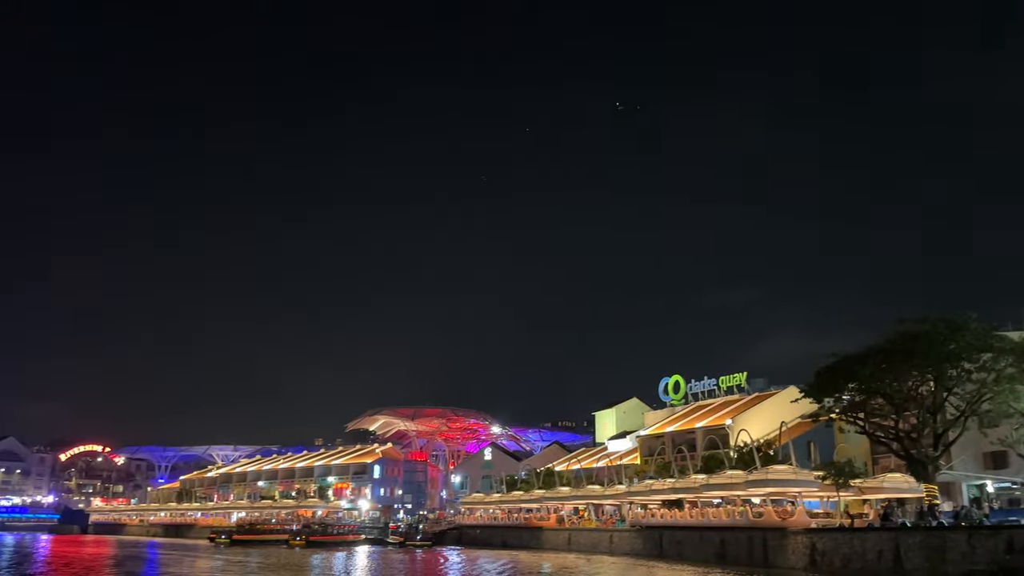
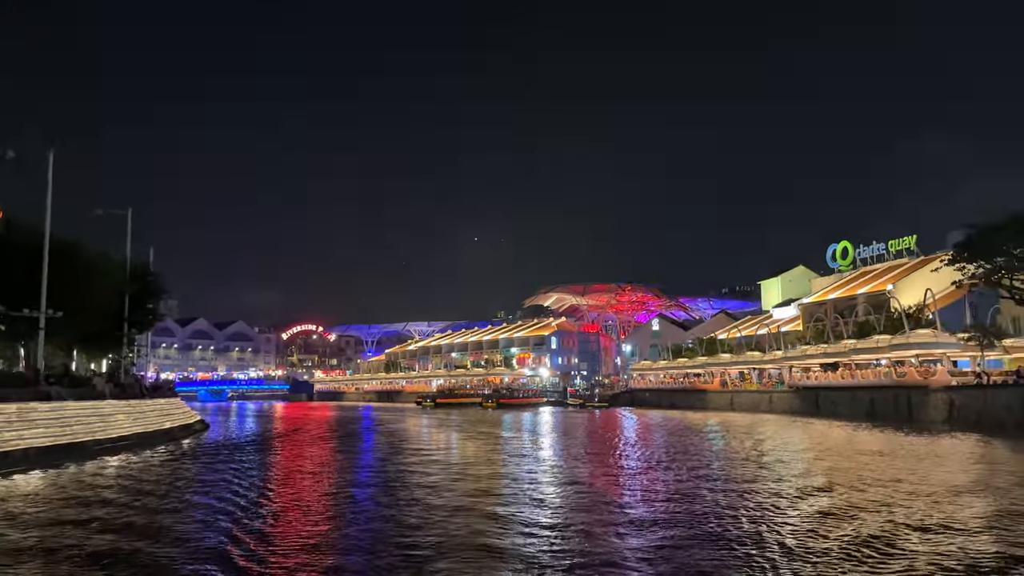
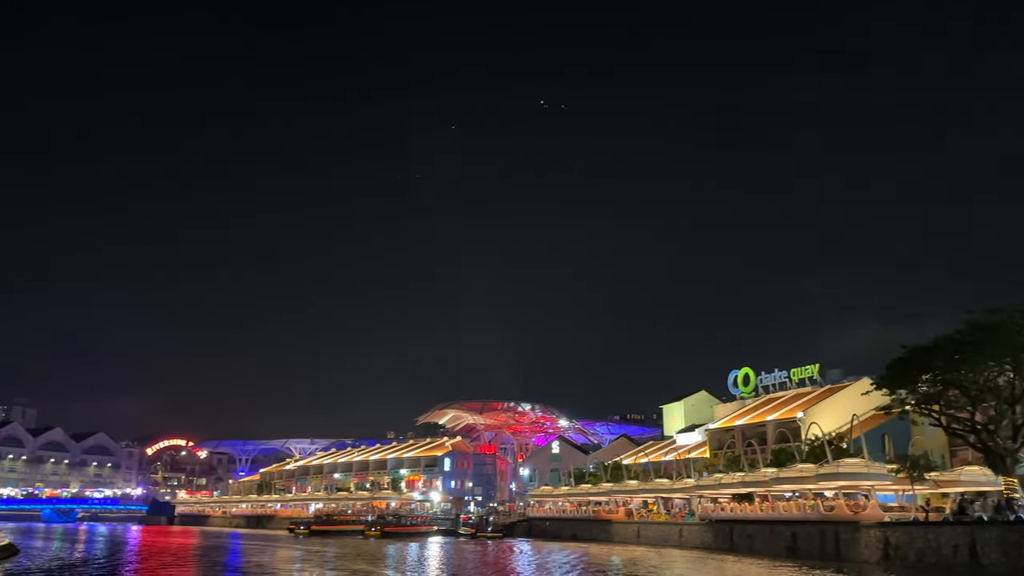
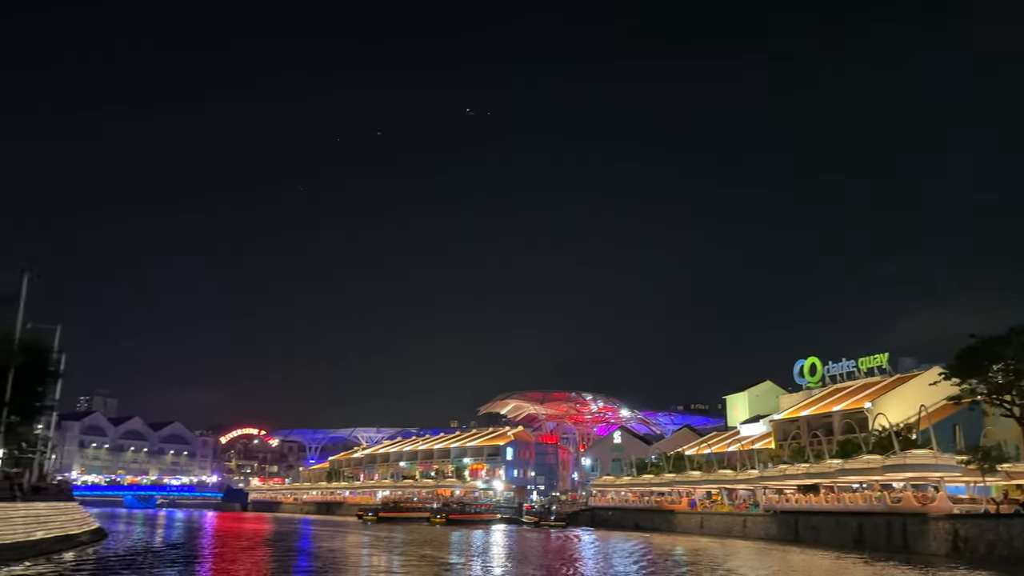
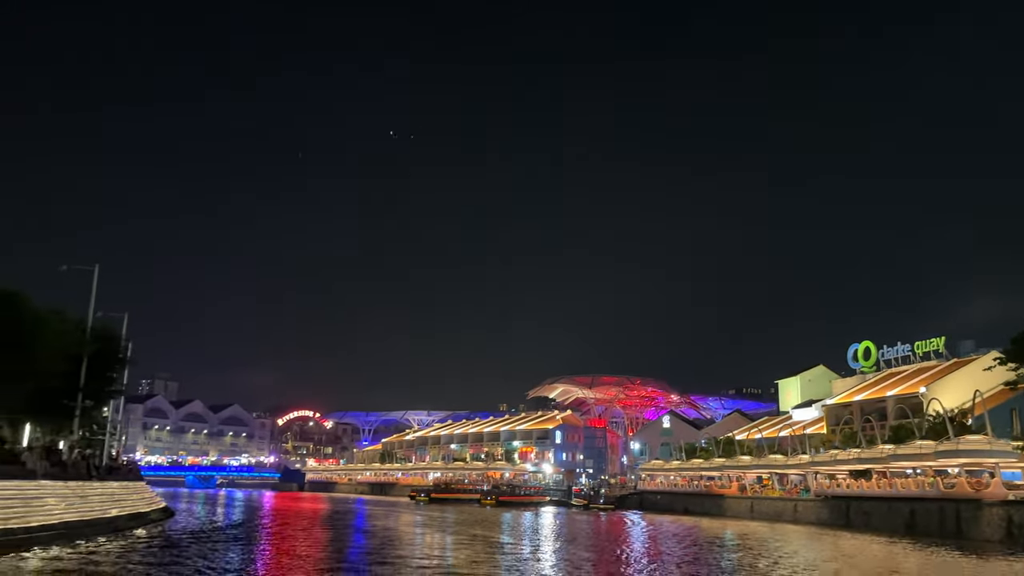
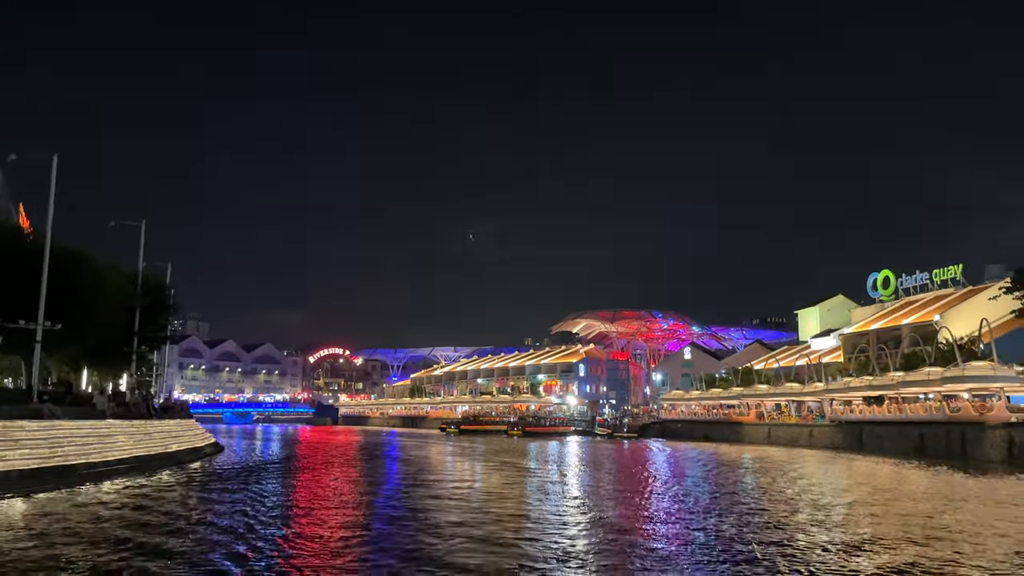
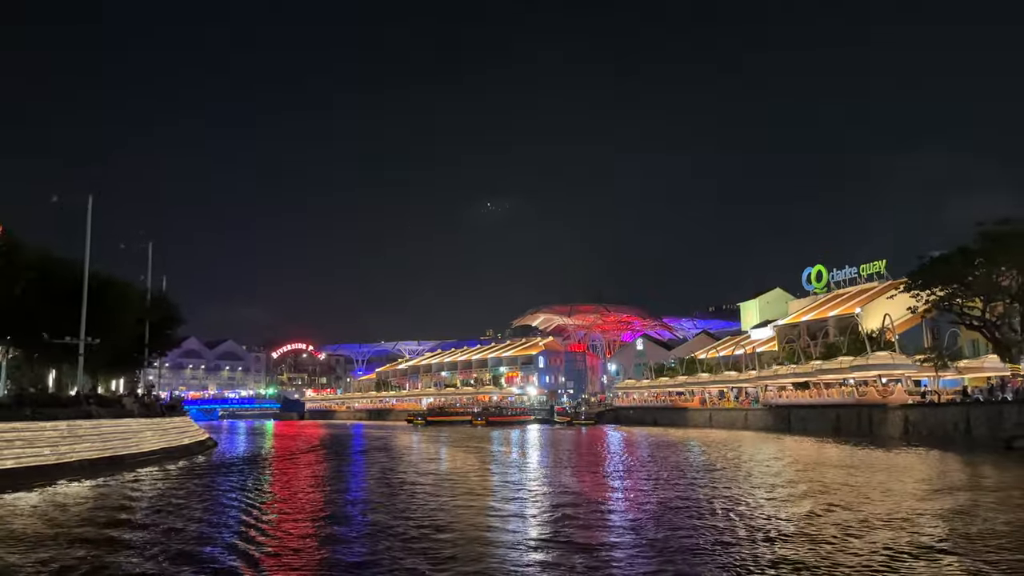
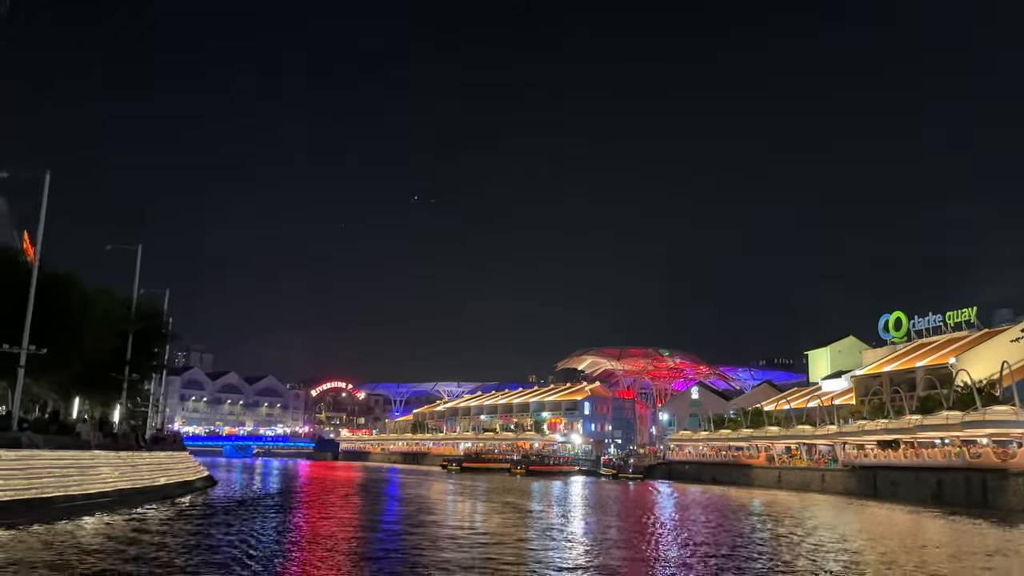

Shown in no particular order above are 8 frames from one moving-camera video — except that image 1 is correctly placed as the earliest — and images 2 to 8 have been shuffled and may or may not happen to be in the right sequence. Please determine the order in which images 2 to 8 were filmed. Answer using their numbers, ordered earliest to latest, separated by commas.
3, 4, 5, 8, 6, 2, 7
